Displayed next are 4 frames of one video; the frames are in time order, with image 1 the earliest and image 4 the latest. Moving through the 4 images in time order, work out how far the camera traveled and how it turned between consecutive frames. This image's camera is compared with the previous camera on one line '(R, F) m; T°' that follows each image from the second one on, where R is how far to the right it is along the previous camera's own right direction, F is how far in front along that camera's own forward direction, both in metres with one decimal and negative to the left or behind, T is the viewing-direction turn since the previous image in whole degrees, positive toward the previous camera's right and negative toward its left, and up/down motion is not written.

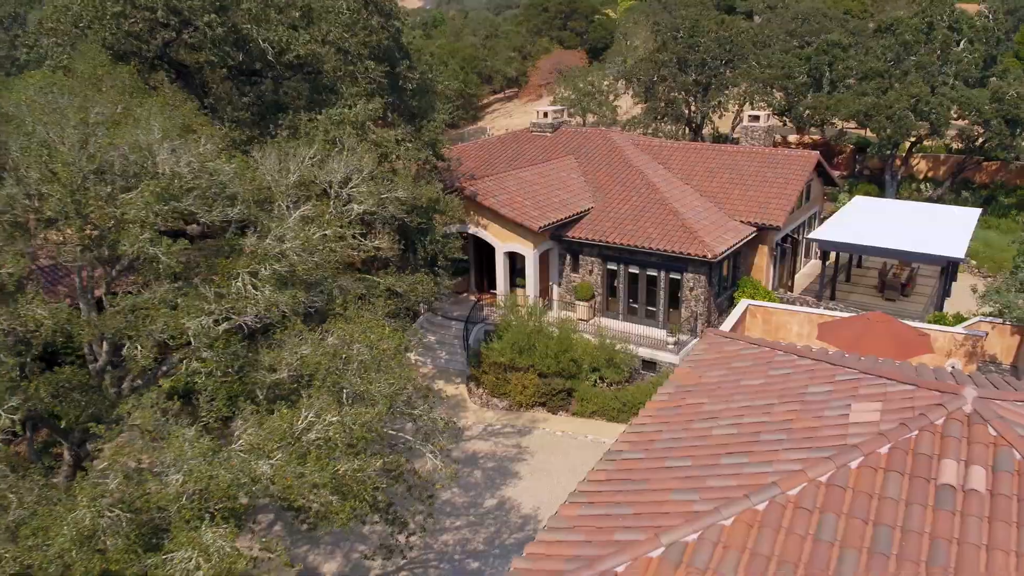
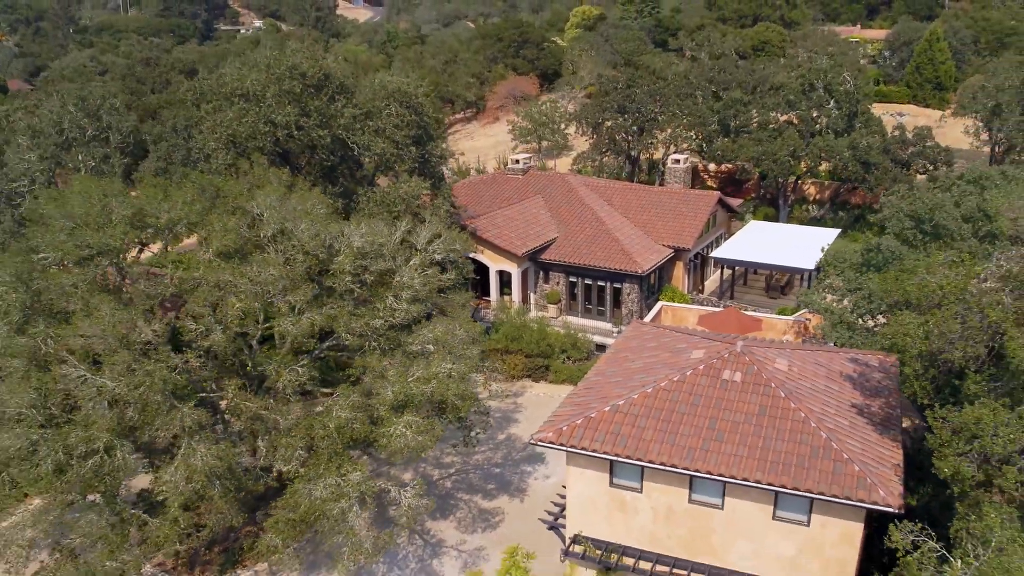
(-1.5, -9.8) m; +3°
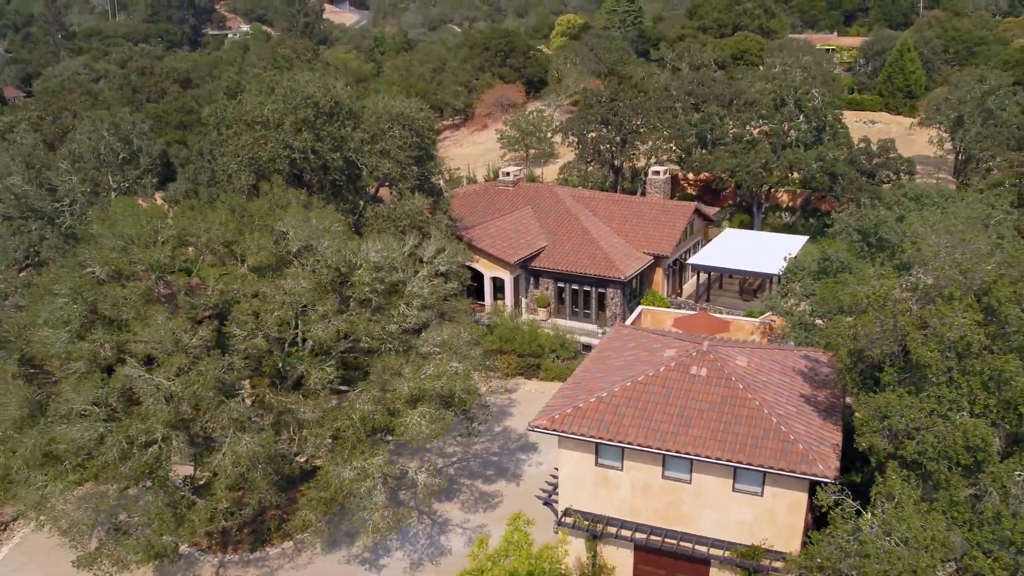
(-0.3, -2.9) m; +1°
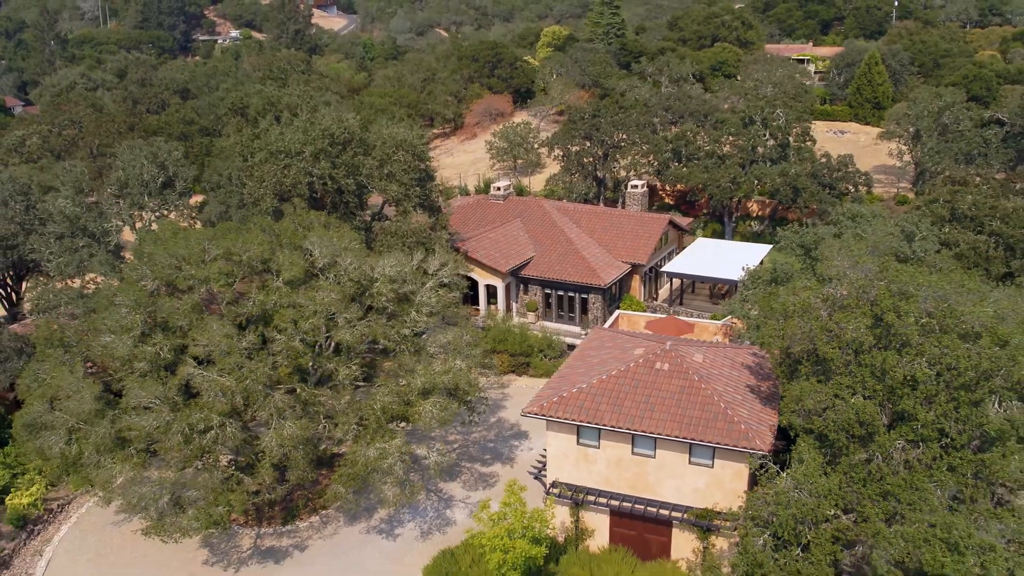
(-0.2, -4.1) m; +1°
